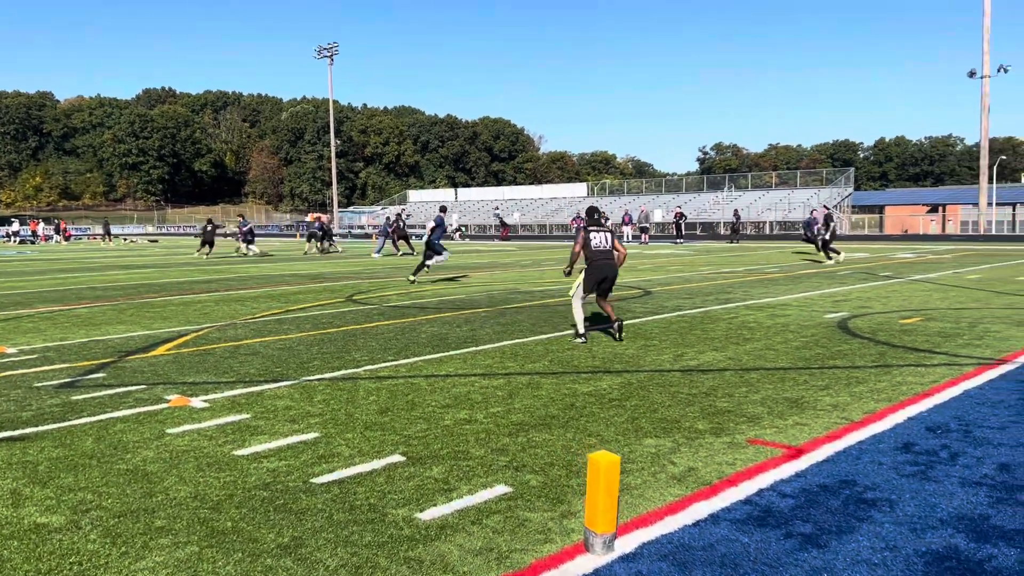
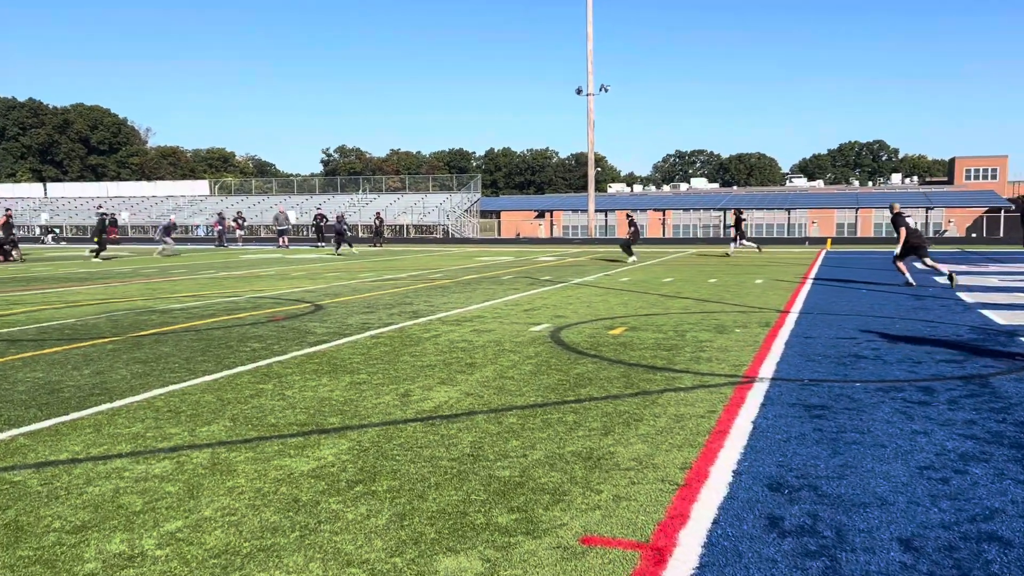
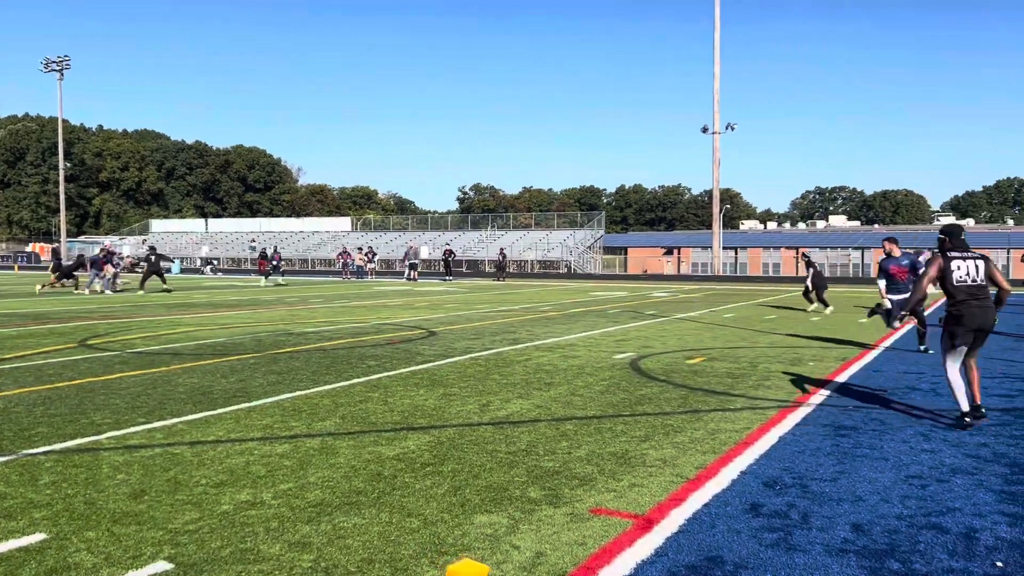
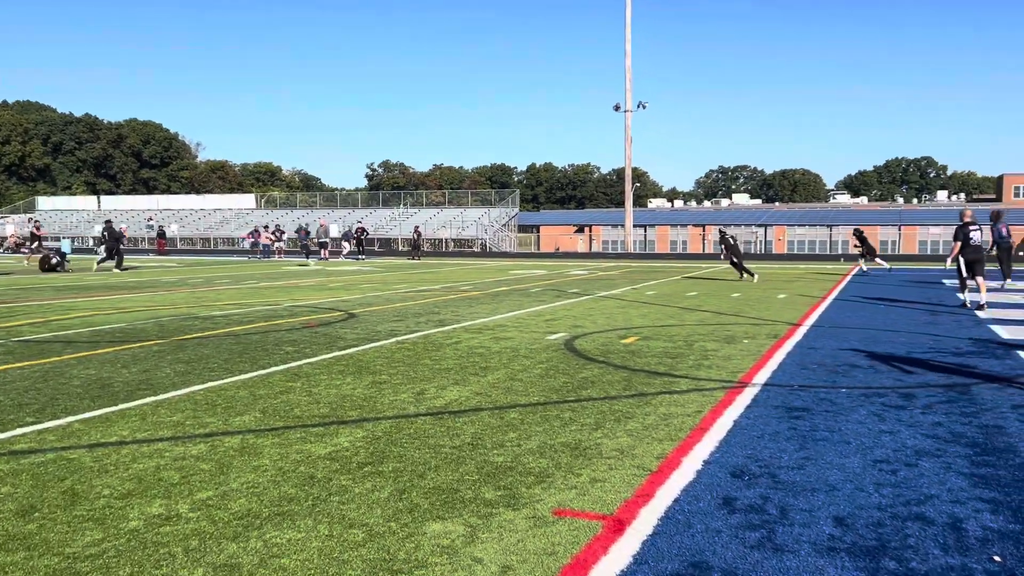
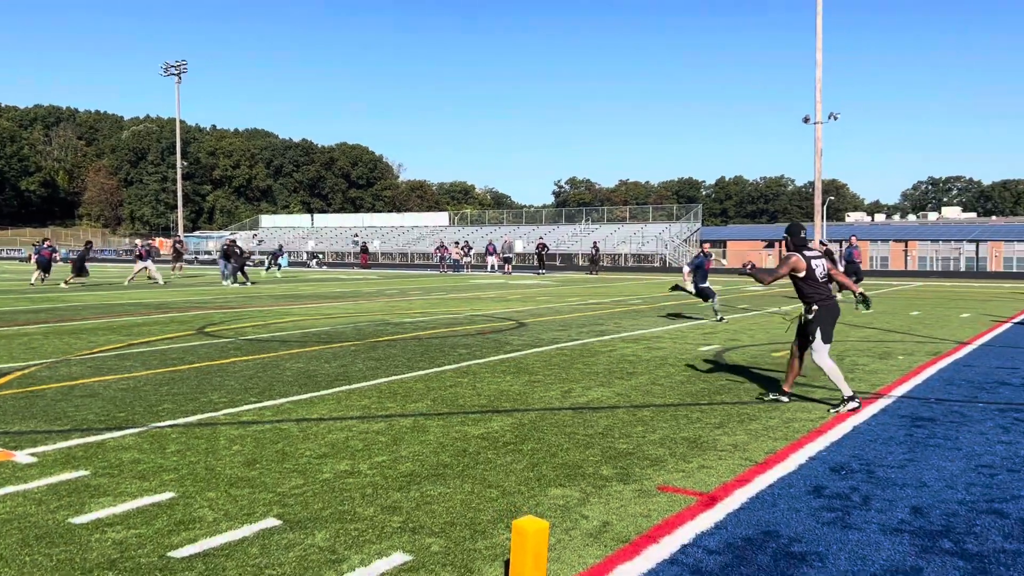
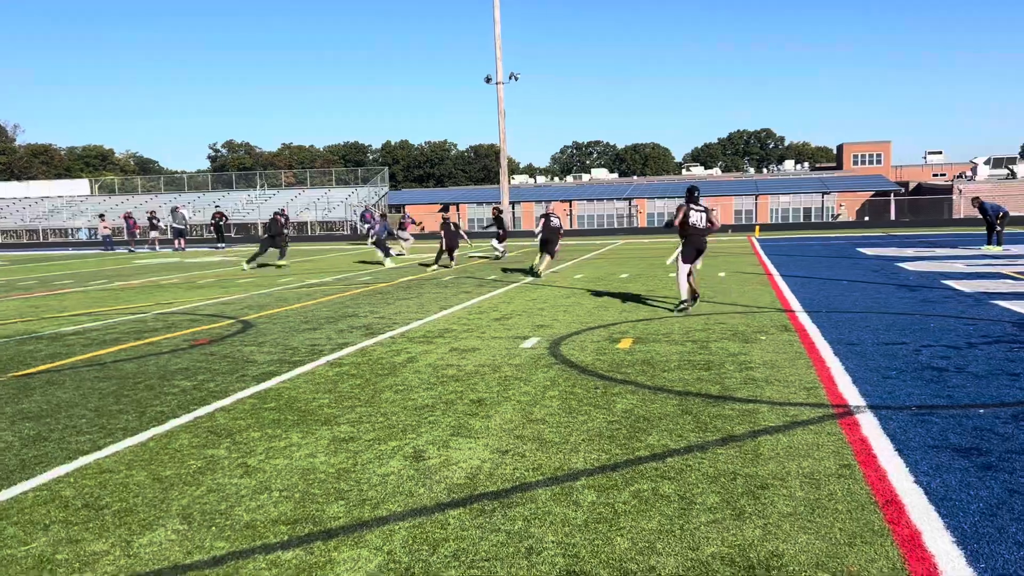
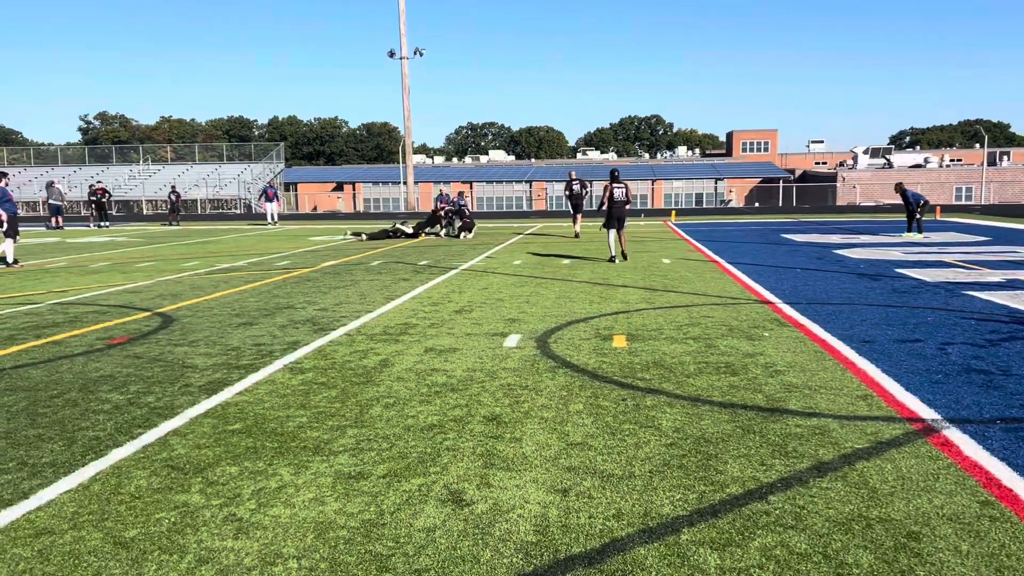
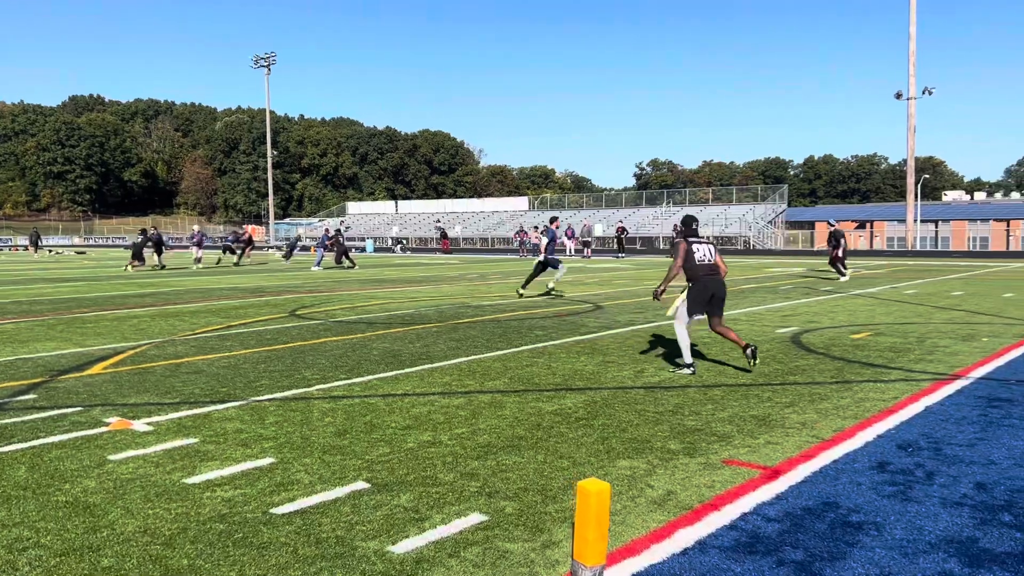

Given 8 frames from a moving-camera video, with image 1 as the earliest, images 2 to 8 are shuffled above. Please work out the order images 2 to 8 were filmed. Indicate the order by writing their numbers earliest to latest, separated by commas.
8, 5, 3, 4, 2, 6, 7
